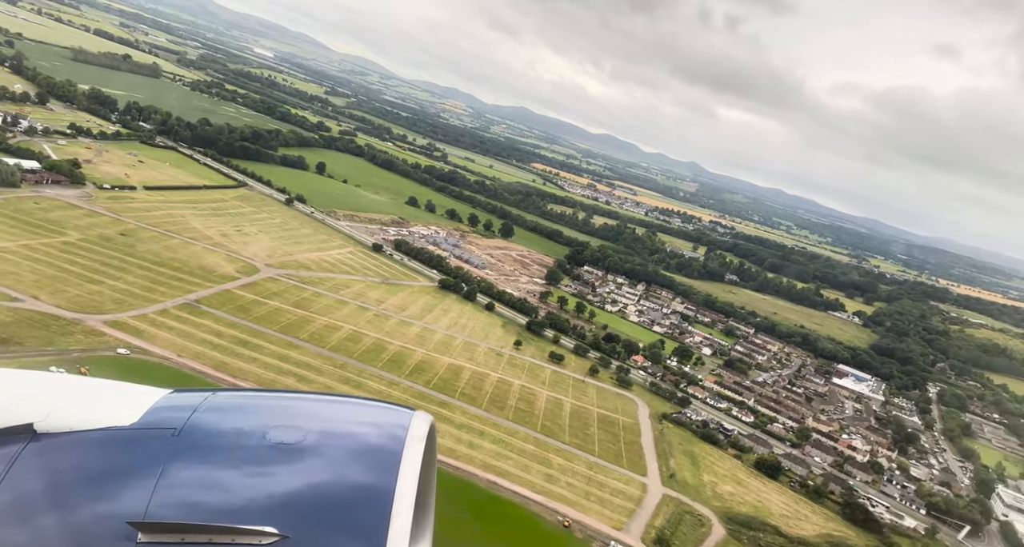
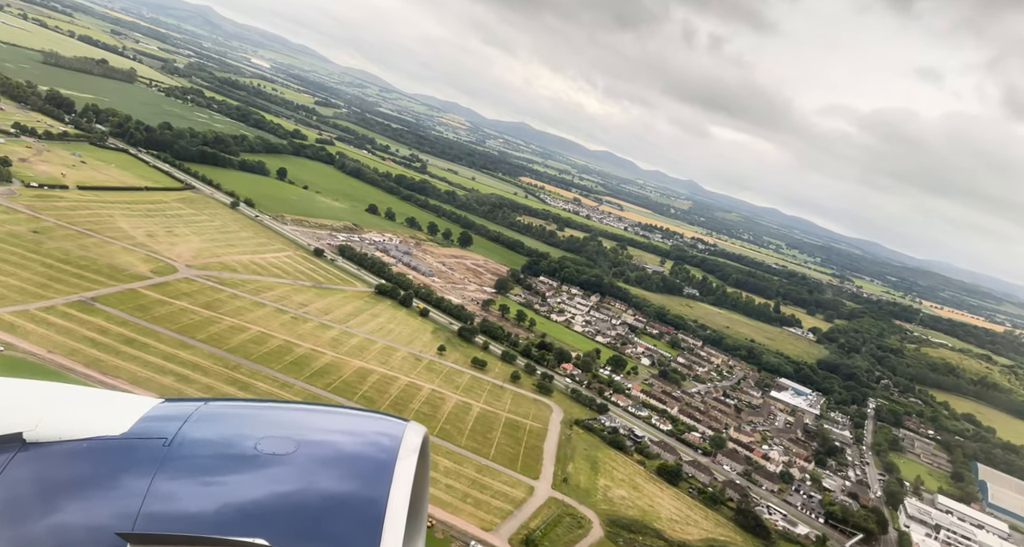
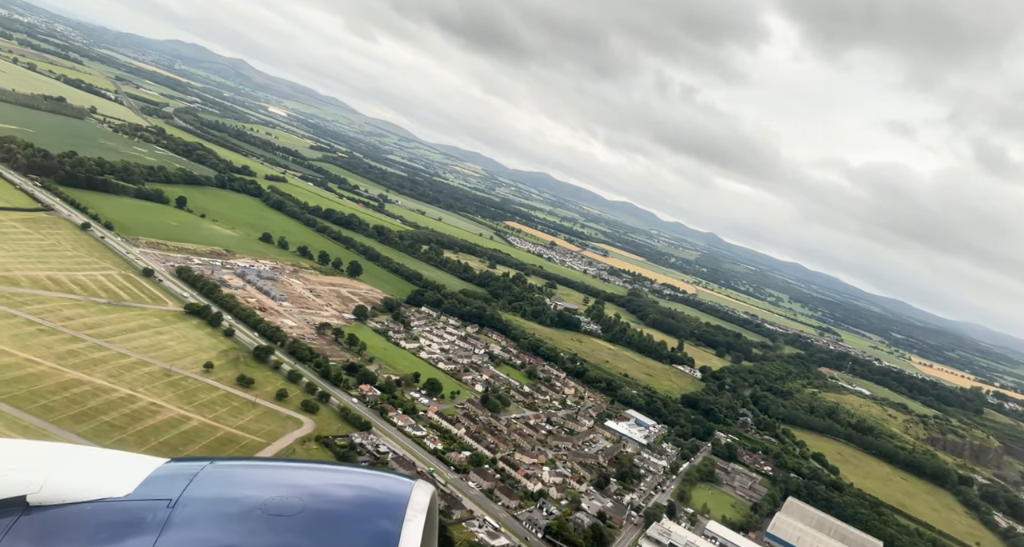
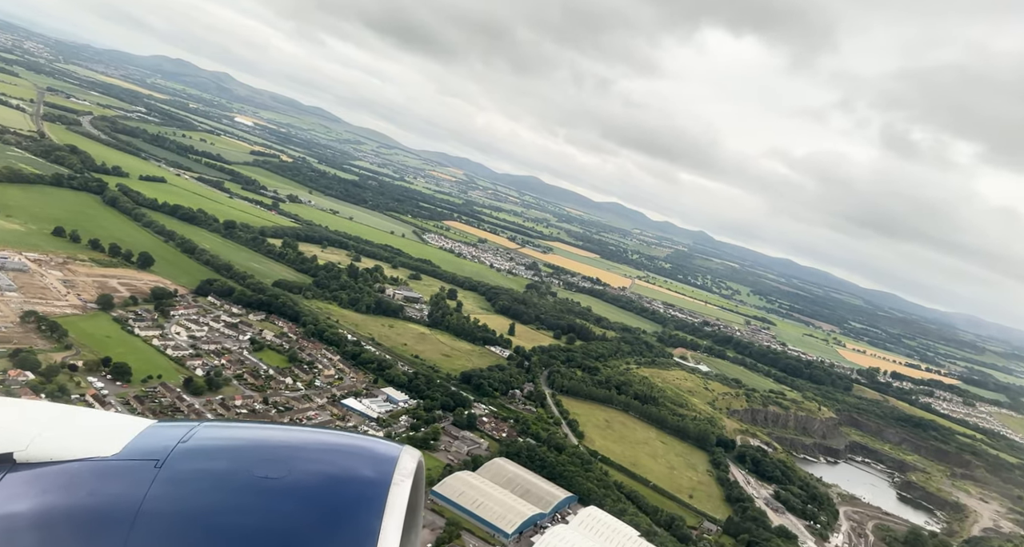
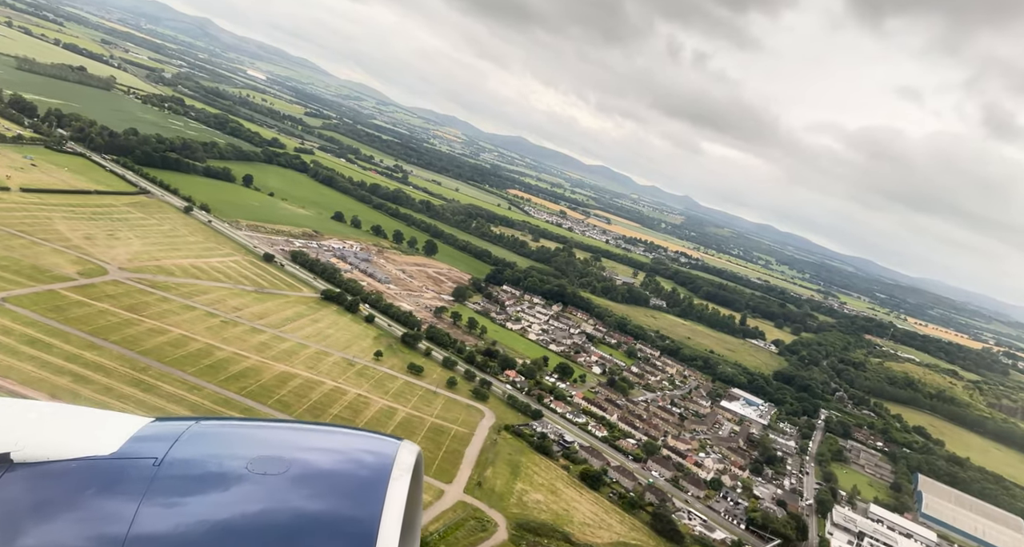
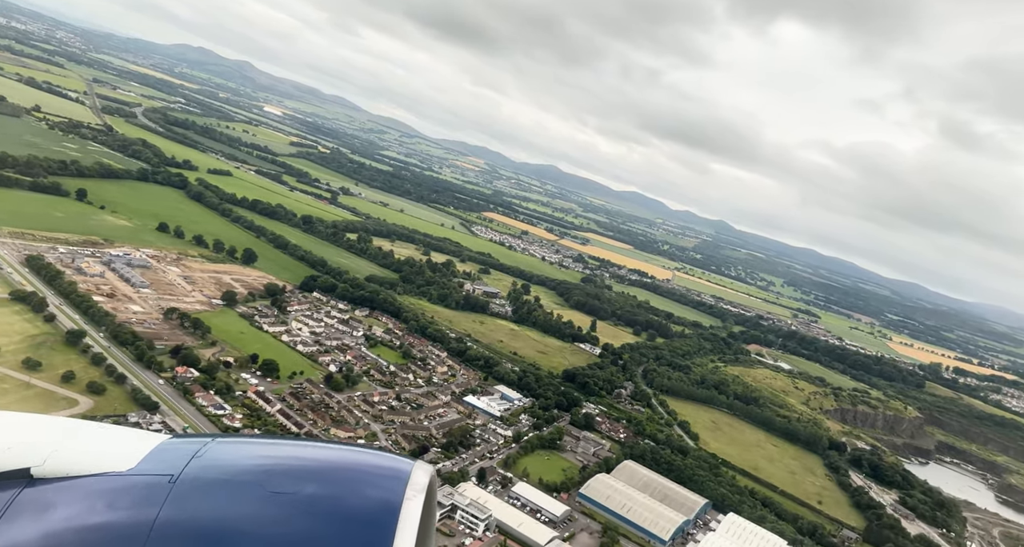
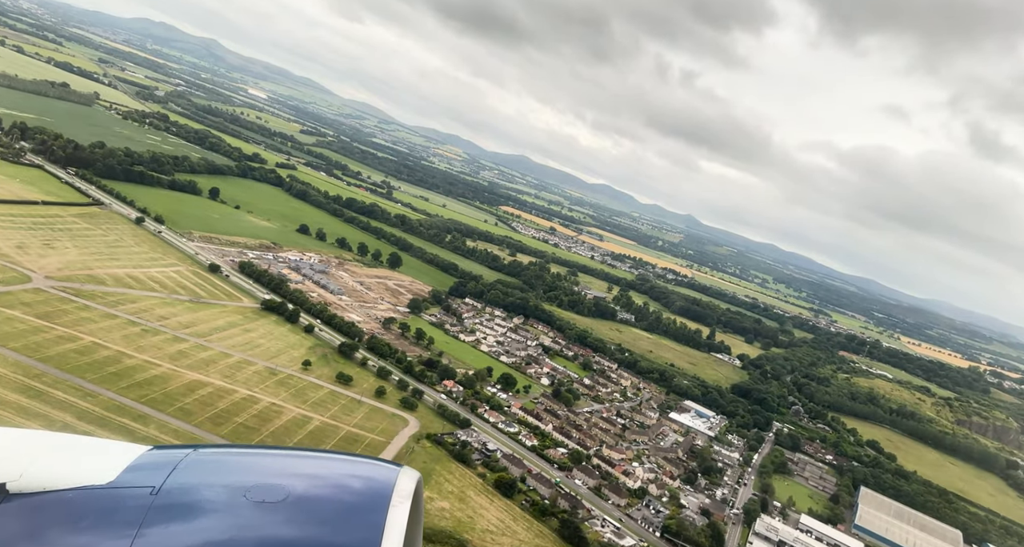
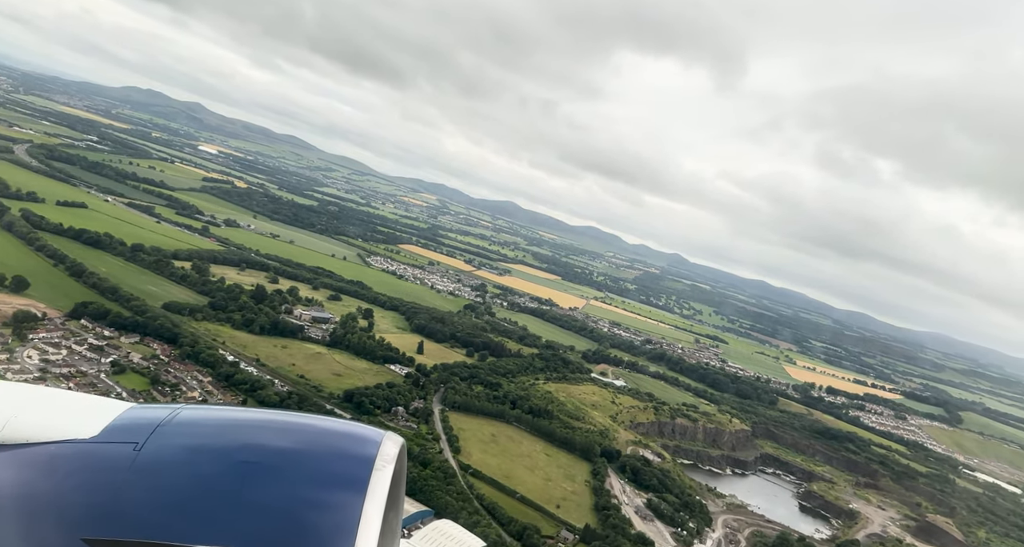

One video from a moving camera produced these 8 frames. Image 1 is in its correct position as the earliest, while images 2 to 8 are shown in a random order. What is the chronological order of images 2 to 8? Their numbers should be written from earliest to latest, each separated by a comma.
2, 5, 7, 3, 6, 4, 8
